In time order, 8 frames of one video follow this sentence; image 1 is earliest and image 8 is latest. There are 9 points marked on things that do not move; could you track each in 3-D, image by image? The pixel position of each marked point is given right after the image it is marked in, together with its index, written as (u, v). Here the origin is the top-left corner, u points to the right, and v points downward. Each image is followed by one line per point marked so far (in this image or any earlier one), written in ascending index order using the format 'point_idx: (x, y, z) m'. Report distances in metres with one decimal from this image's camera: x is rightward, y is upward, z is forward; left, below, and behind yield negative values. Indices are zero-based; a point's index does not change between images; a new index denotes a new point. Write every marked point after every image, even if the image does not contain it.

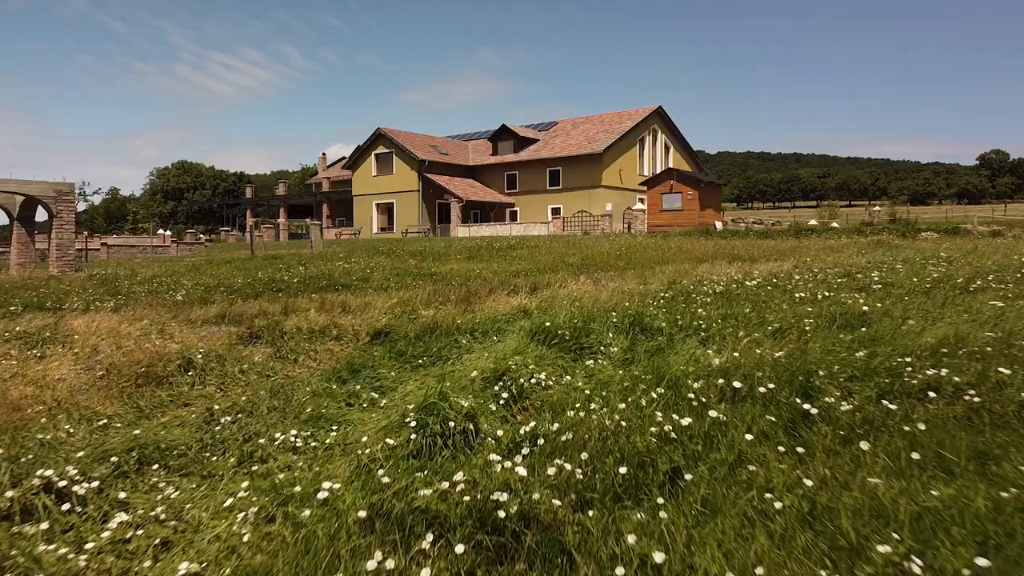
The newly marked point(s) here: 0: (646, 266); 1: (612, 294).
0: (+2.0, +0.3, +13.8) m
1: (+1.0, -0.1, +8.7) m
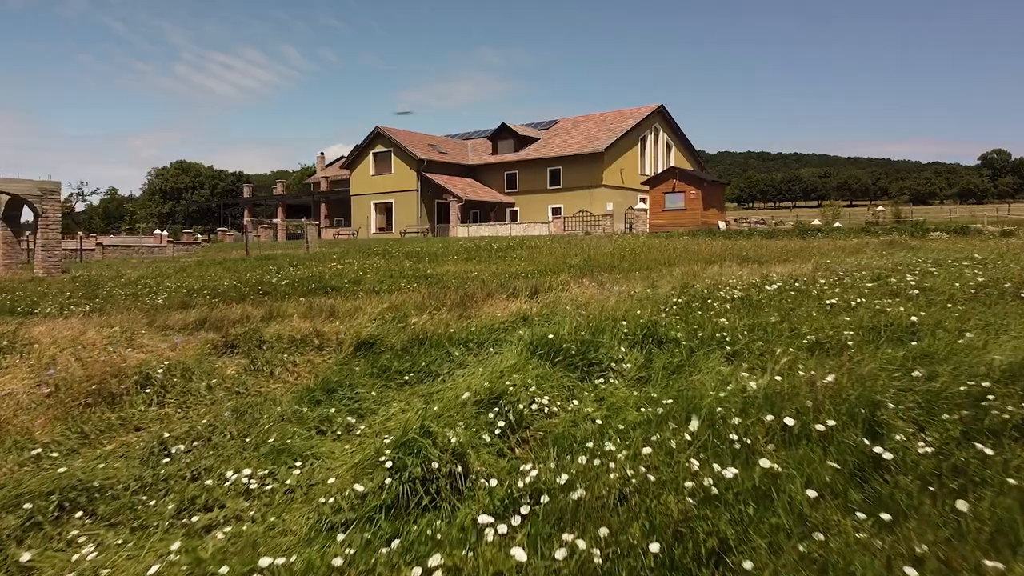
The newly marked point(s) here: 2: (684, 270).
0: (+2.0, +0.3, +13.1) m
1: (+0.9, -0.1, +8.0) m
2: (+2.3, +0.2, +12.2) m
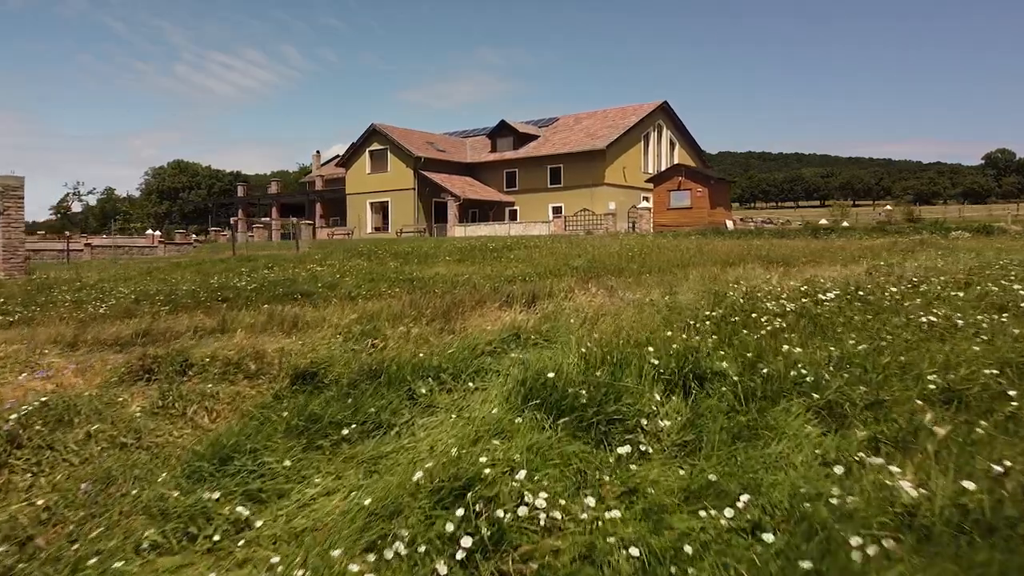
0: (+1.9, +0.2, +11.6) m
1: (+0.9, -0.2, +6.5) m
2: (+2.2, +0.1, +10.7) m
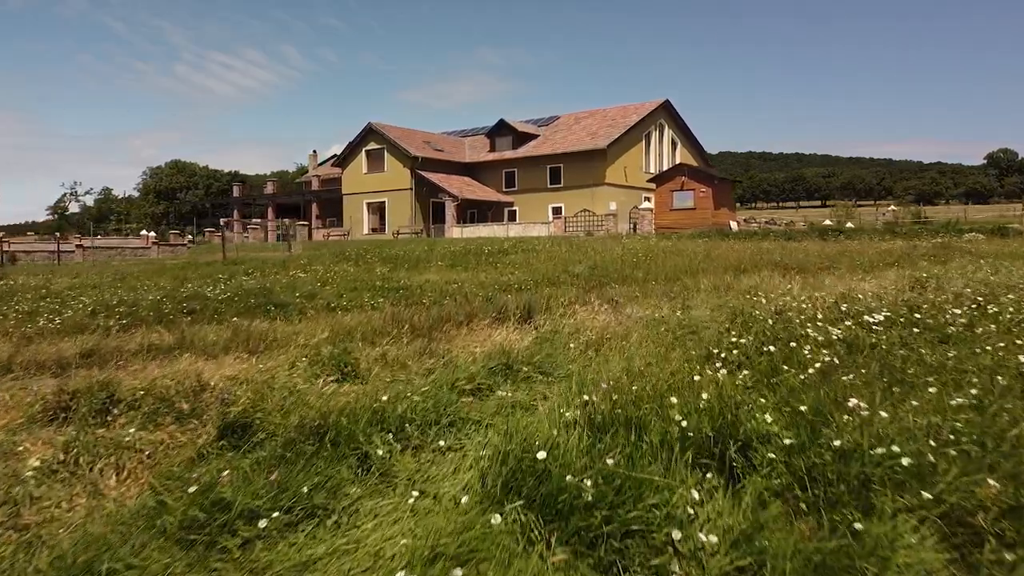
0: (+1.9, +0.1, +10.6) m
1: (+0.8, -0.3, +5.6) m
2: (+2.2, 0.0, +9.7) m
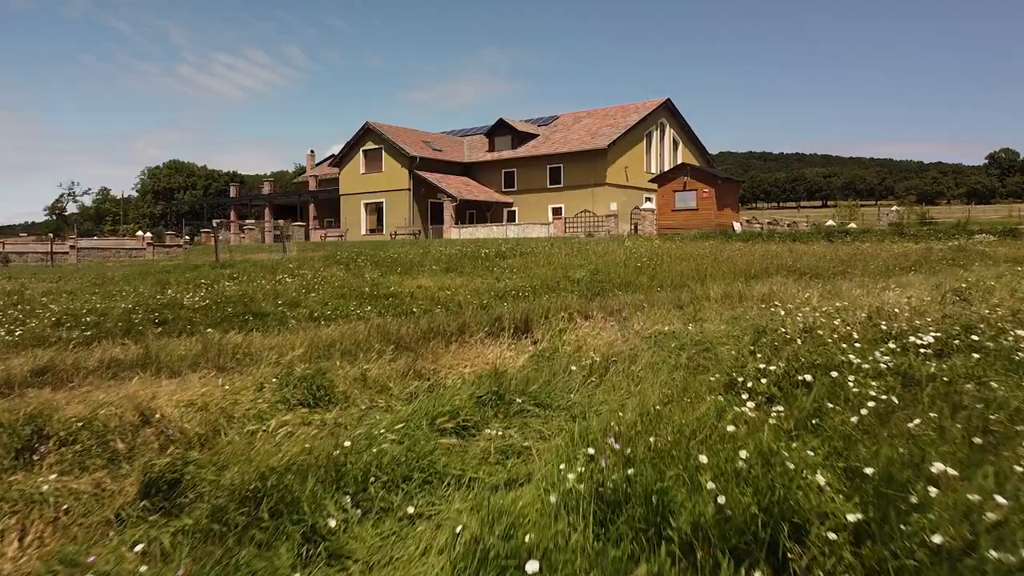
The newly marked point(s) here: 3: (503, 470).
0: (+1.8, 0.0, +9.9) m
1: (+0.8, -0.4, +4.9) m
2: (+2.1, -0.1, +9.1) m
3: (0.0, -0.6, +3.1) m
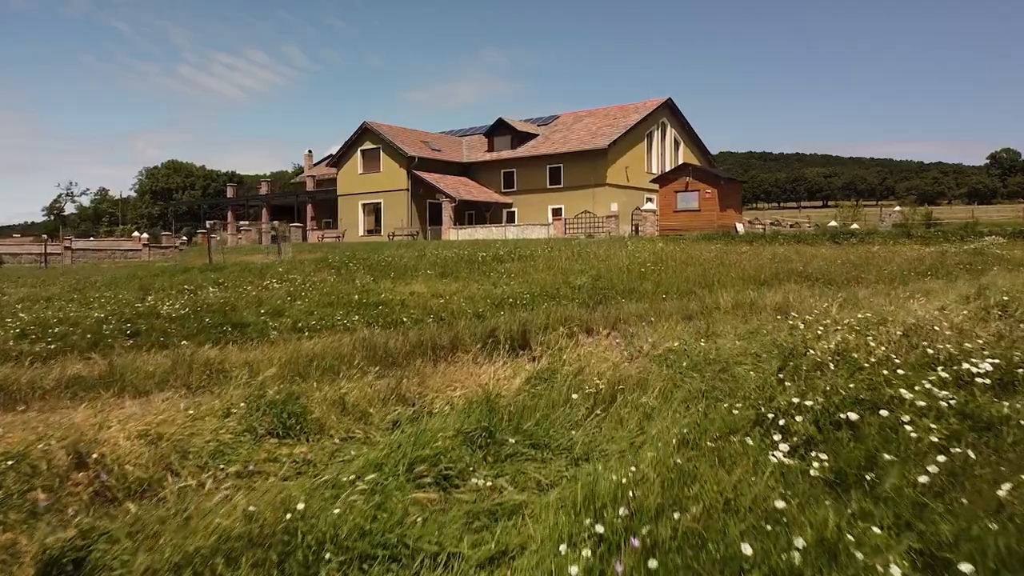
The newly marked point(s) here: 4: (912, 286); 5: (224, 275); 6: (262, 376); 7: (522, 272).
0: (+1.8, -0.1, +9.4) m
1: (+0.8, -0.5, +4.3) m
2: (+2.1, -0.1, +8.5) m
3: (-0.1, -0.7, +2.6) m
4: (+4.4, 0.0, +9.9) m
5: (-5.4, +0.2, +17.0) m
6: (-1.7, -0.6, +6.3) m
7: (+0.1, +0.2, +13.1) m
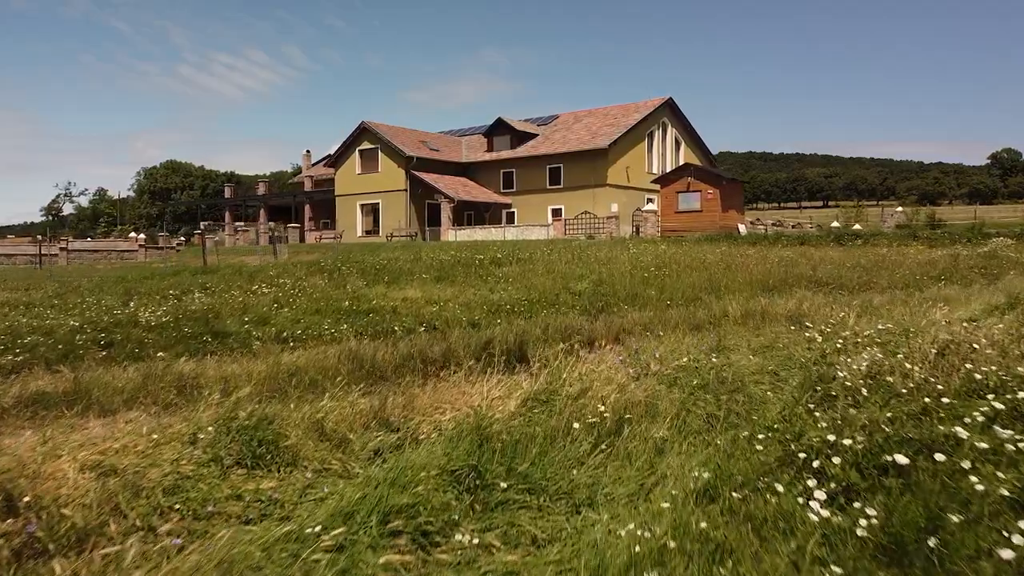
0: (+1.8, -0.2, +8.9) m
1: (+0.7, -0.6, +3.8) m
2: (+2.1, -0.2, +8.0) m
3: (-0.1, -0.7, +2.1) m
4: (+4.3, 0.0, +9.4) m
5: (-5.4, +0.2, +16.5) m
6: (-1.8, -0.7, +5.9) m
7: (+0.1, +0.2, +12.7) m
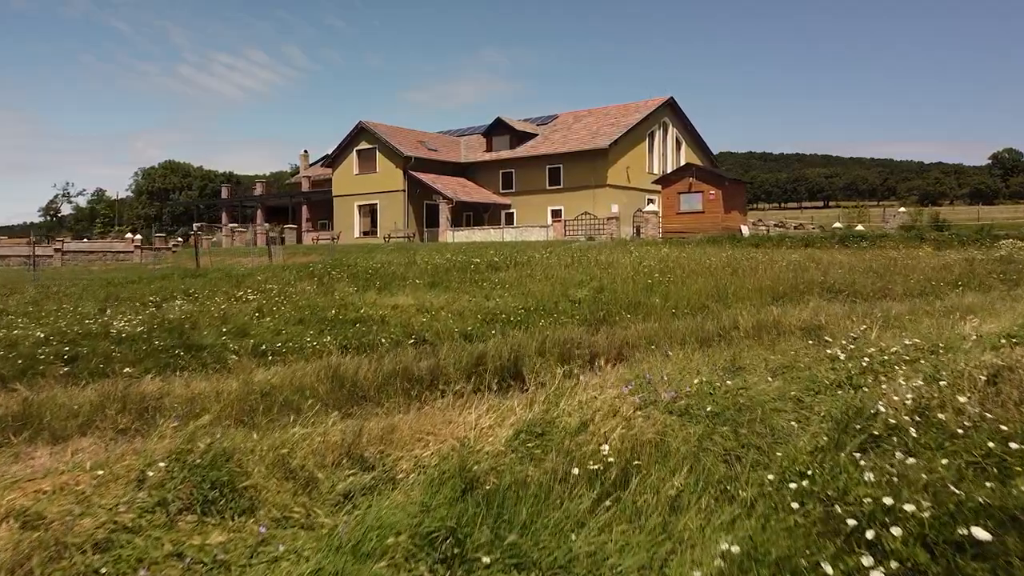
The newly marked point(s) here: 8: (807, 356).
0: (+1.7, -0.2, +8.3) m
1: (+0.7, -0.6, +3.2) m
2: (+2.0, -0.3, +7.4) m
3: (-0.1, -0.8, +1.5) m
4: (+4.3, -0.1, +8.9) m
5: (-5.5, +0.1, +16.0) m
6: (-1.8, -0.8, +5.3) m
7: (0.0, +0.1, +12.1) m
8: (+1.9, -0.4, +5.8) m
